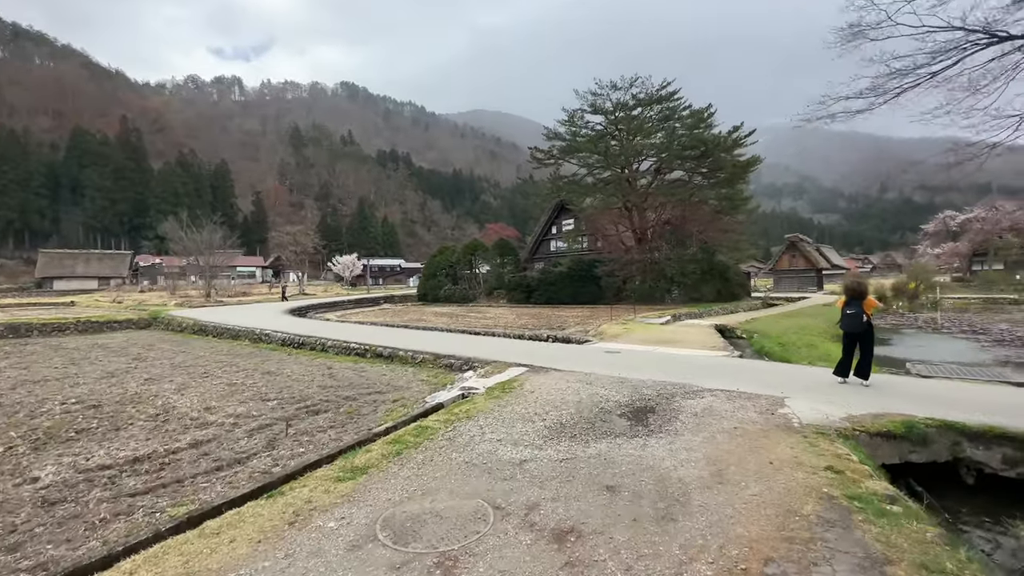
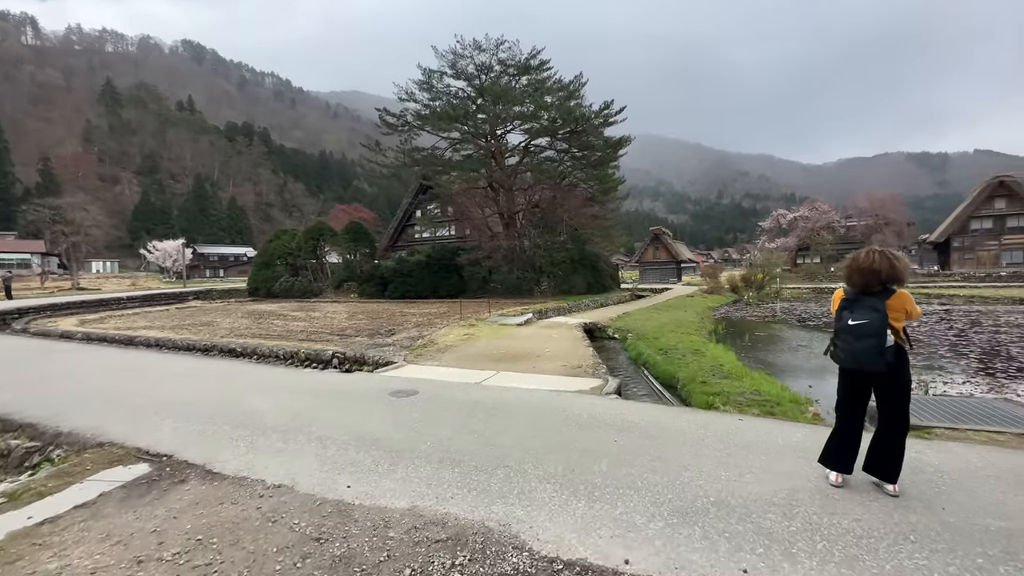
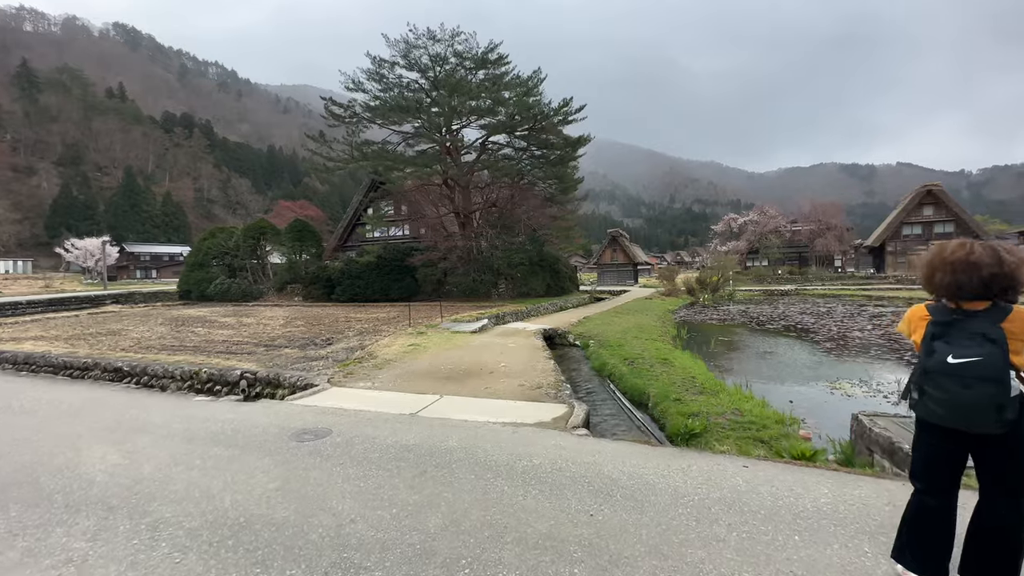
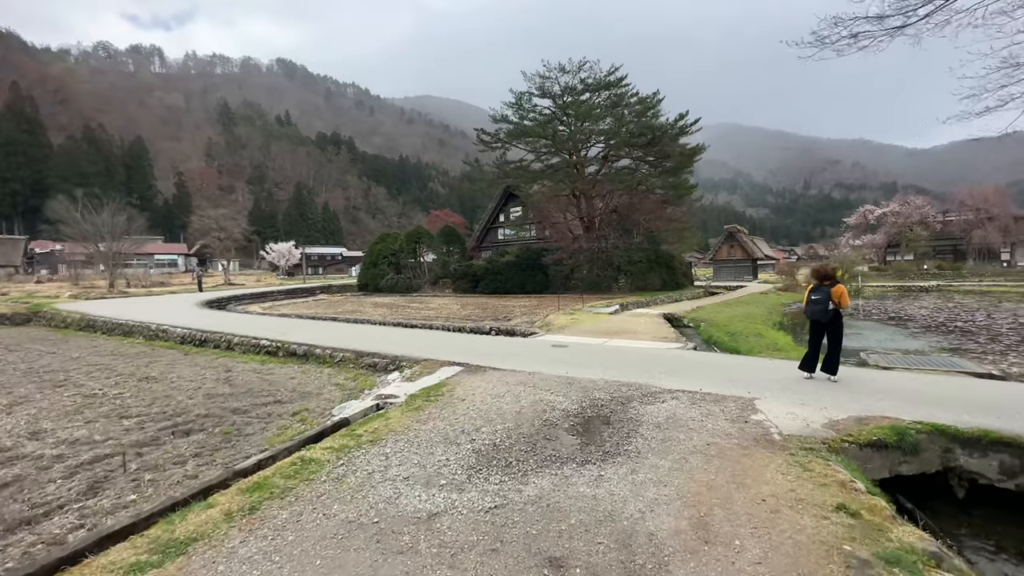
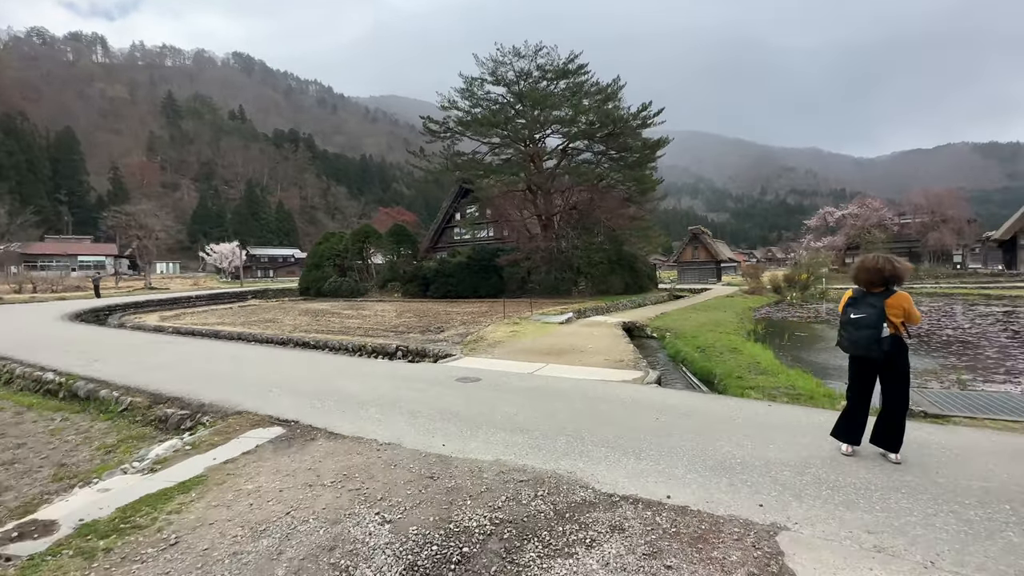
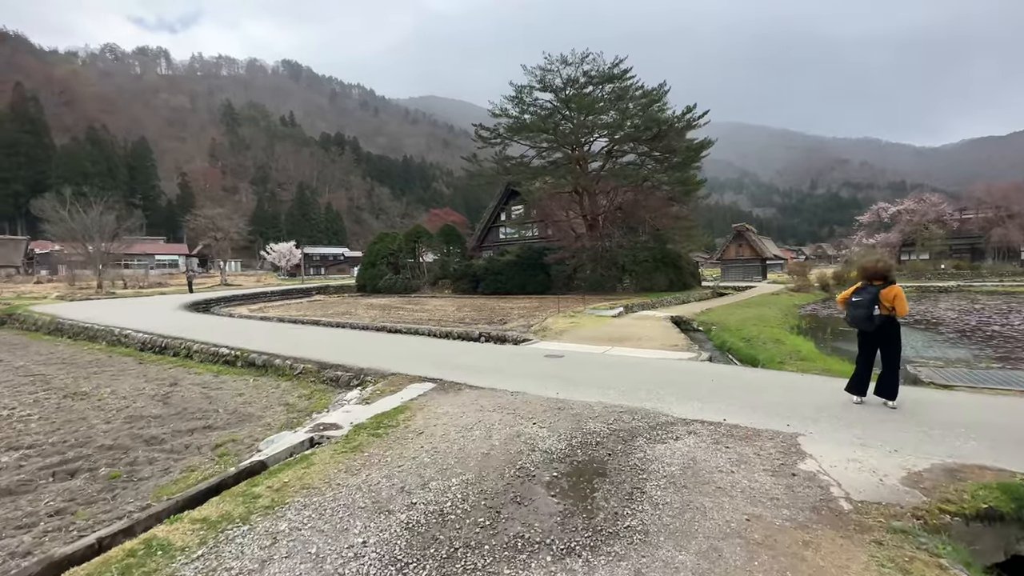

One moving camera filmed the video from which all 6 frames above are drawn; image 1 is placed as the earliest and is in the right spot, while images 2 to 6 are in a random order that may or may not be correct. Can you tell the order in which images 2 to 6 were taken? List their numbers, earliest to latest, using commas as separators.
4, 6, 5, 2, 3
